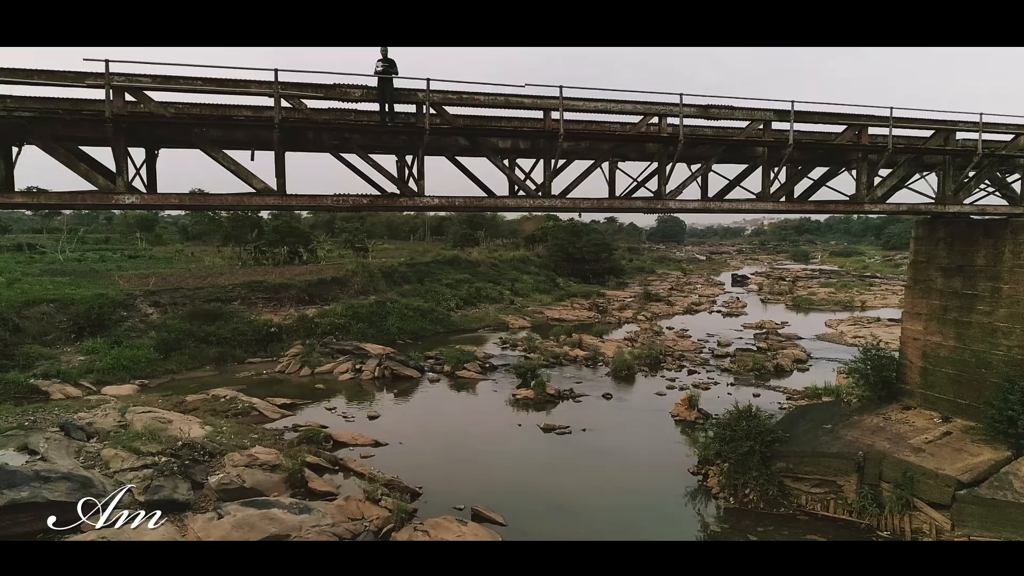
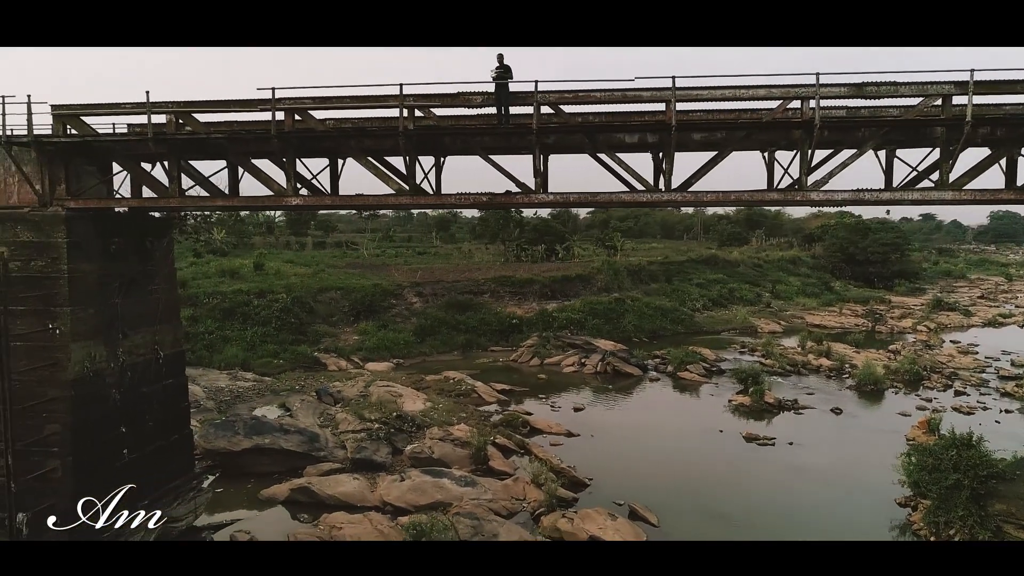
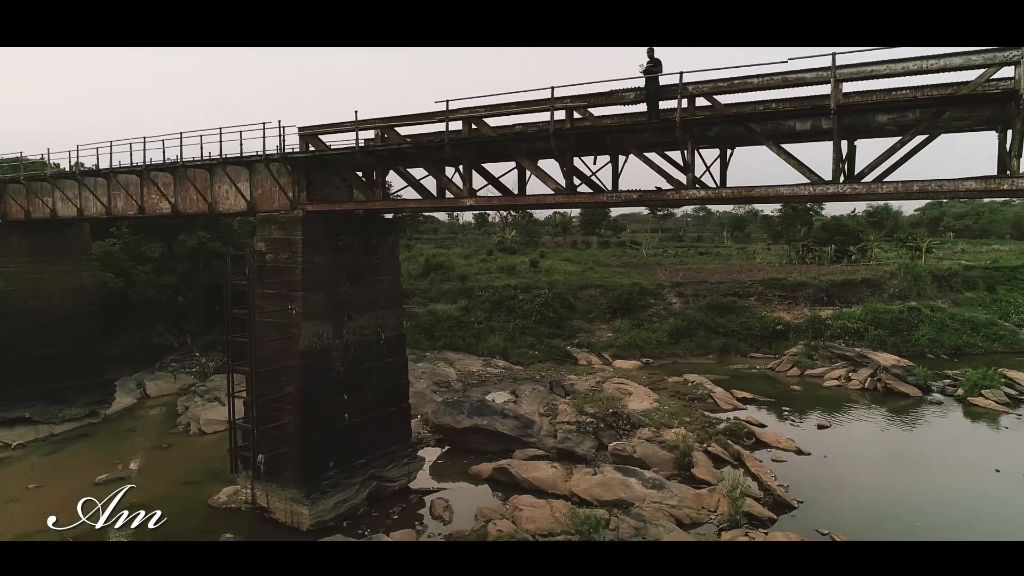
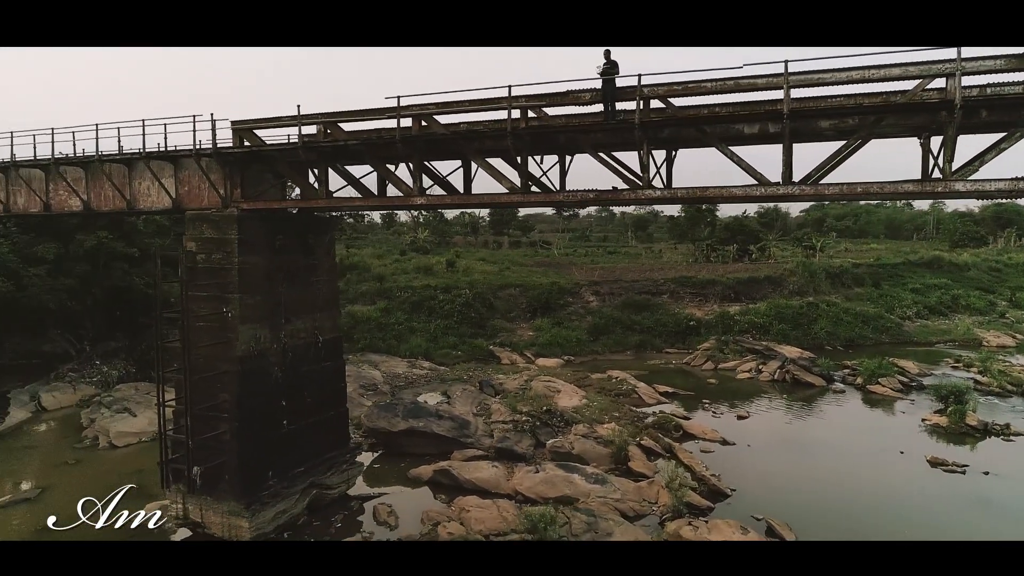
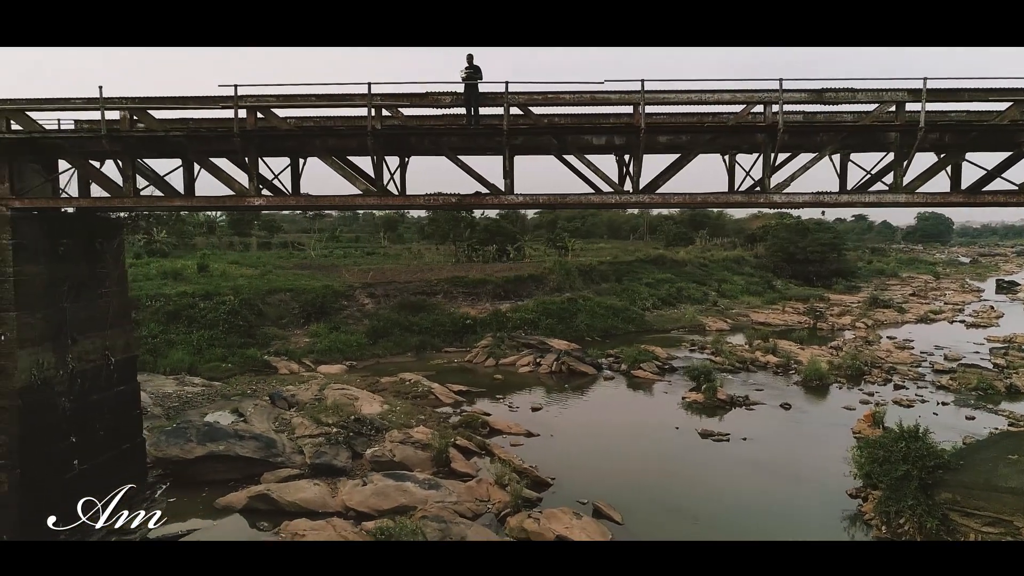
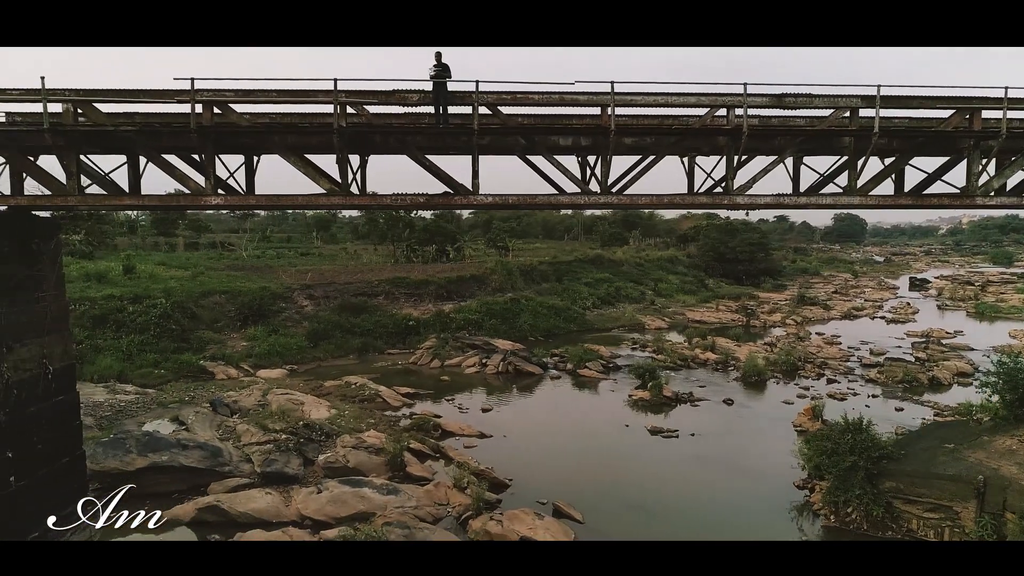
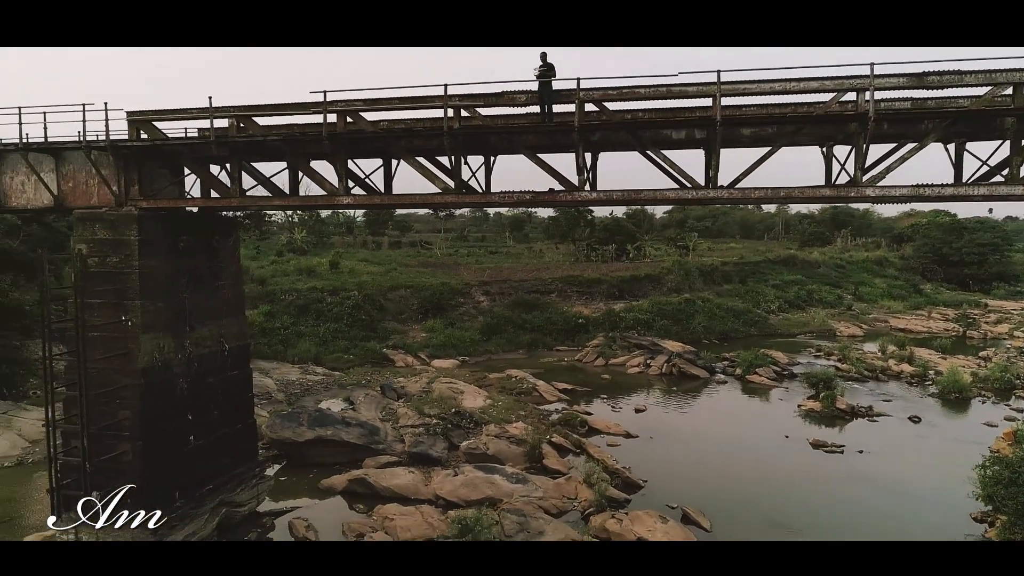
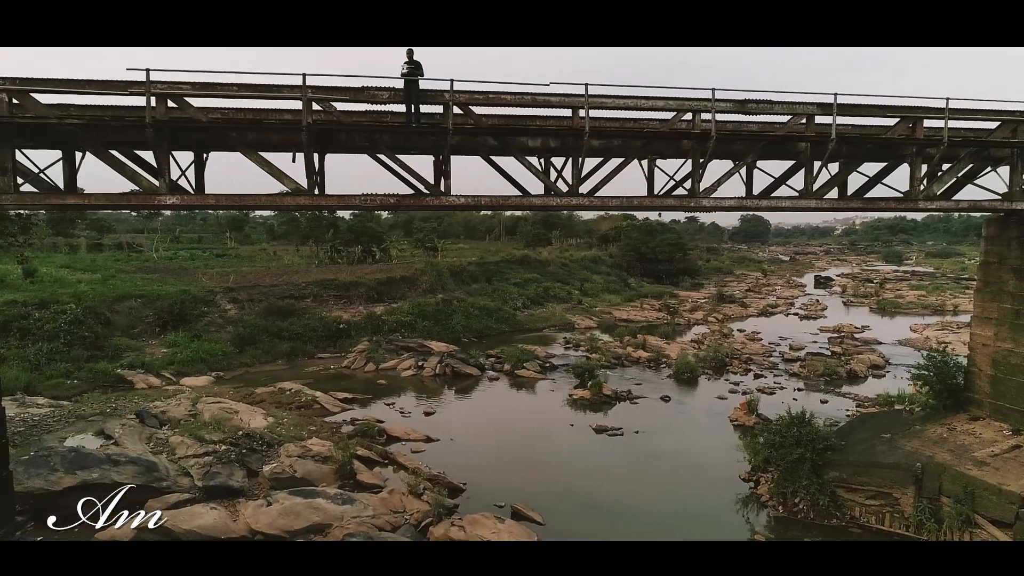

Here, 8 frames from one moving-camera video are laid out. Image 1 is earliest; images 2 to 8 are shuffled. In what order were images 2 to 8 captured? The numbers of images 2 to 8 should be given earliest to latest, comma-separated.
8, 6, 5, 2, 7, 4, 3
